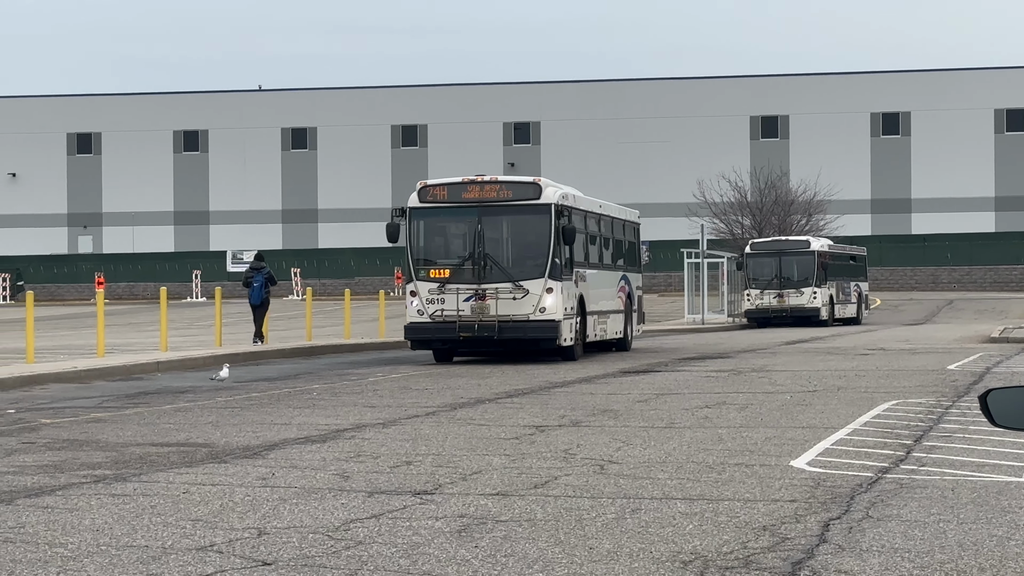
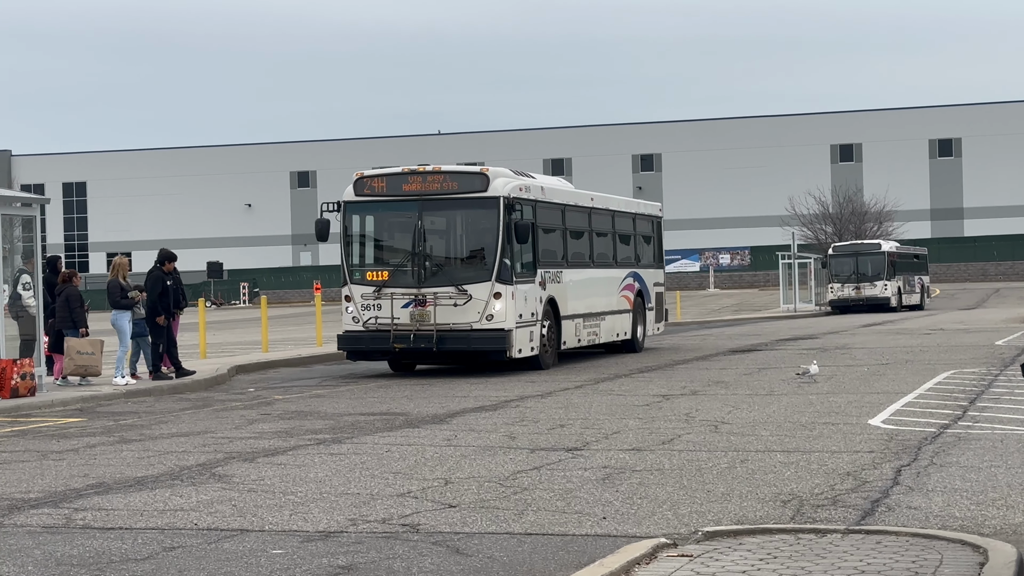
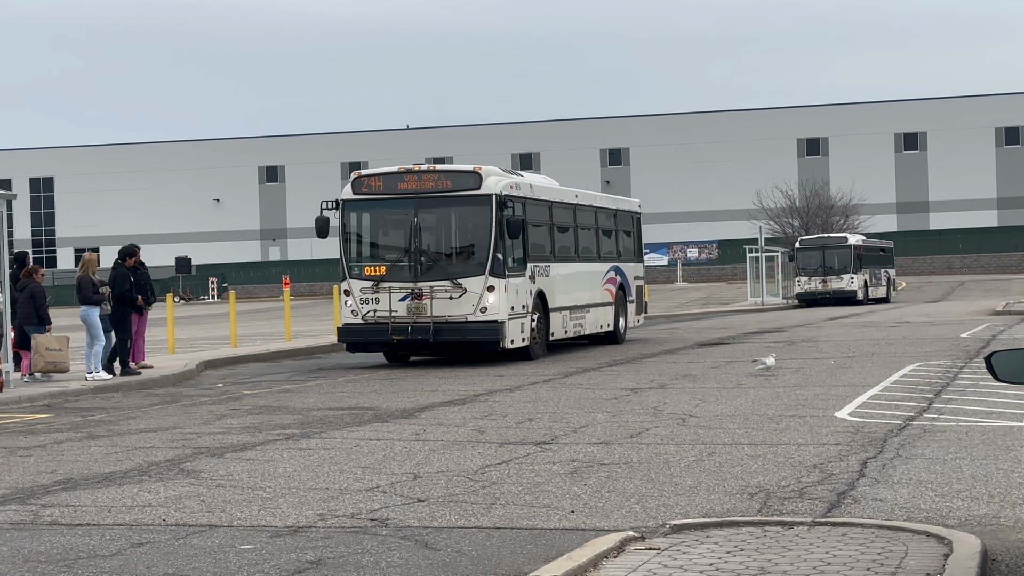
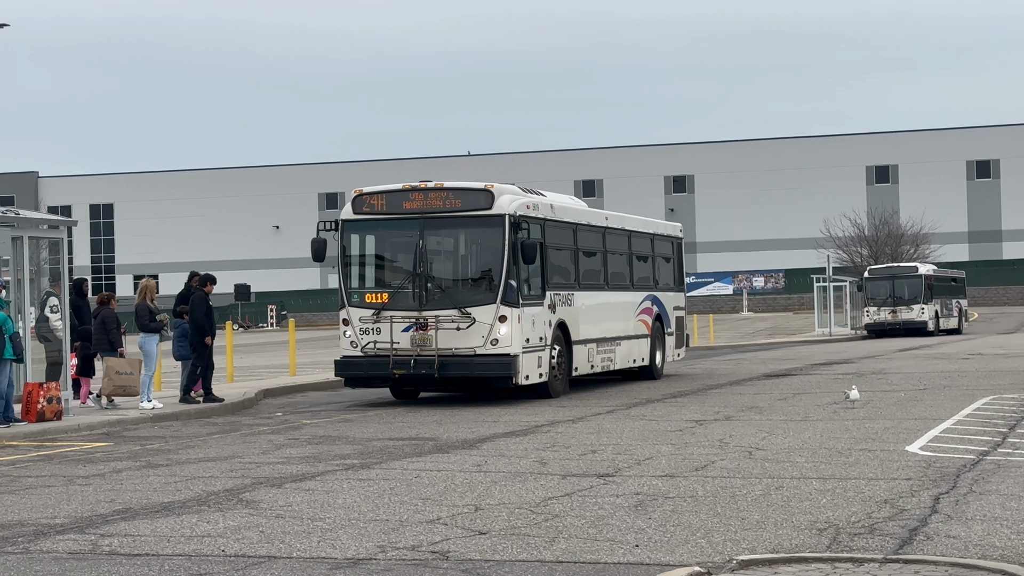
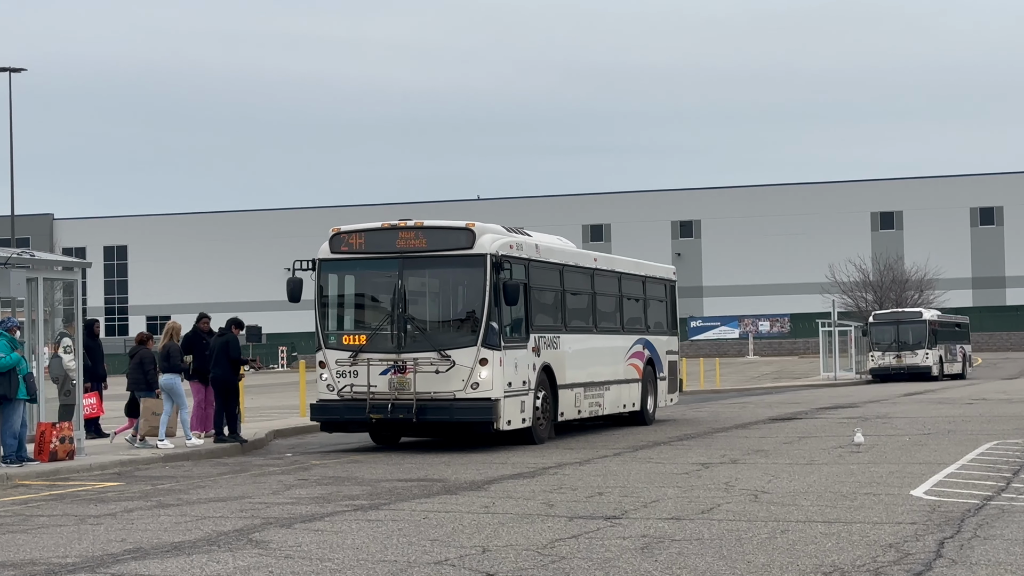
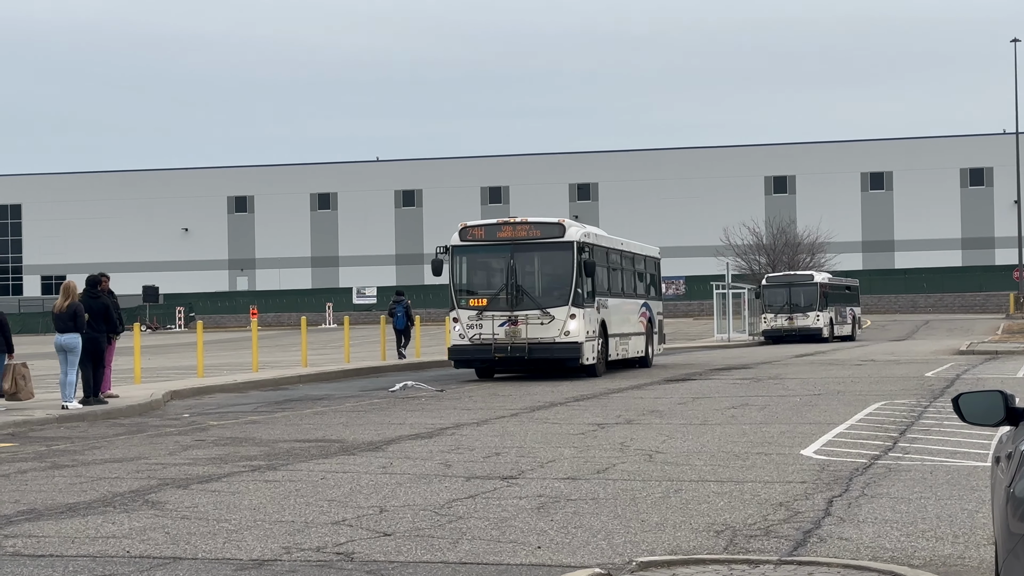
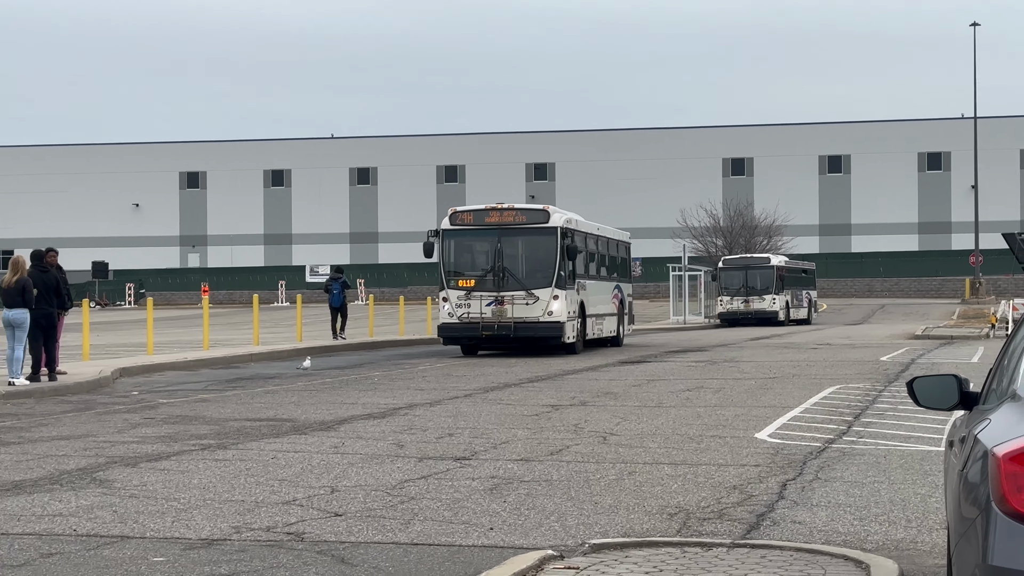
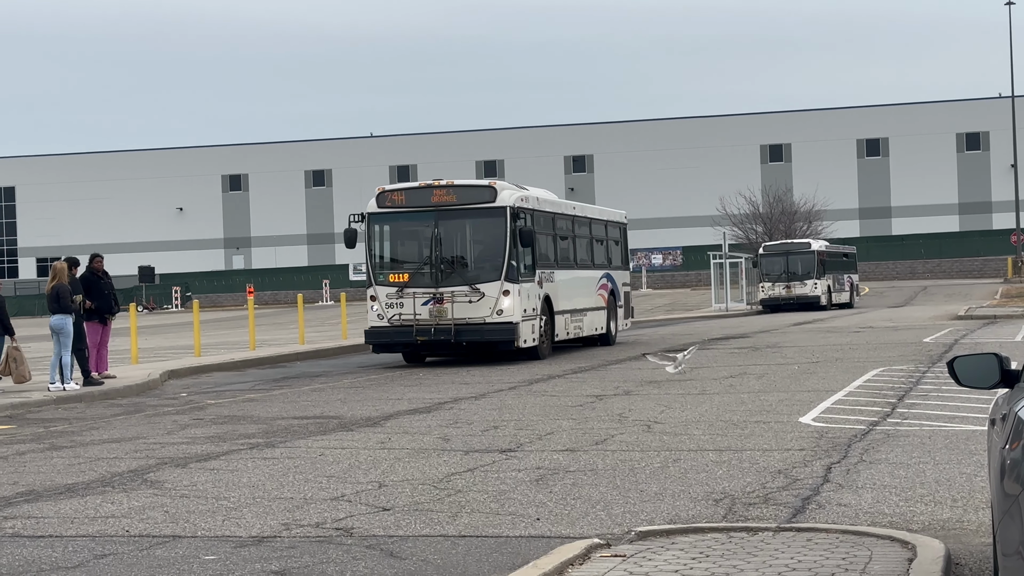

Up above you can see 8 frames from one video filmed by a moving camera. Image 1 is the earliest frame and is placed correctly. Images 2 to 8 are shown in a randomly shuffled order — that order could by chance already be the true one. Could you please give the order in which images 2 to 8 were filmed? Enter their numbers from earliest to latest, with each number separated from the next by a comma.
7, 6, 8, 3, 2, 4, 5
